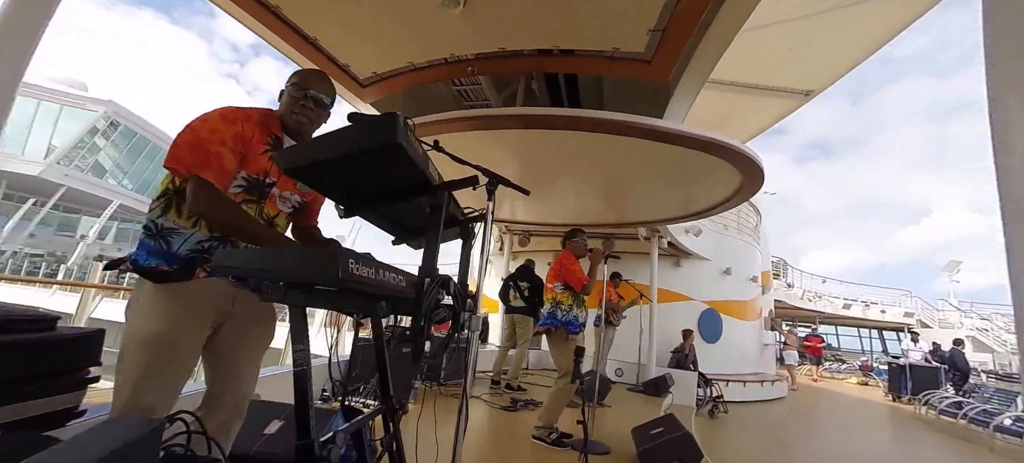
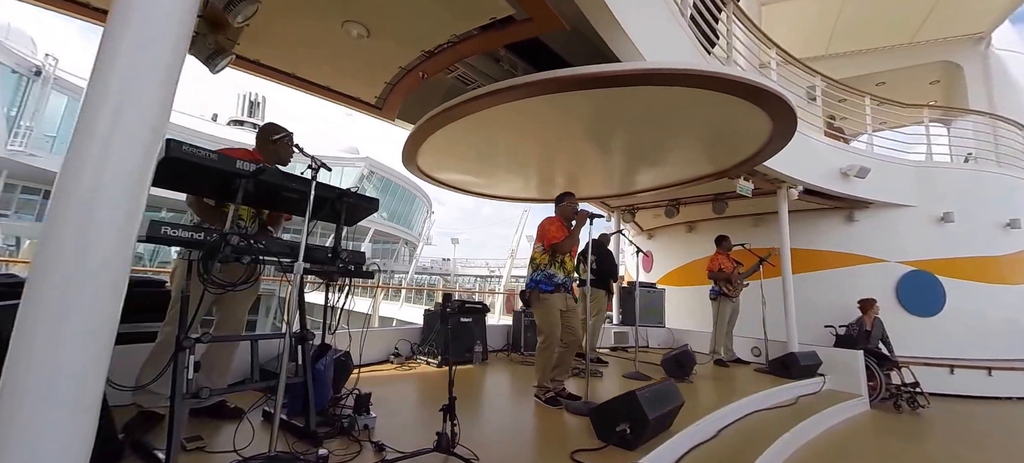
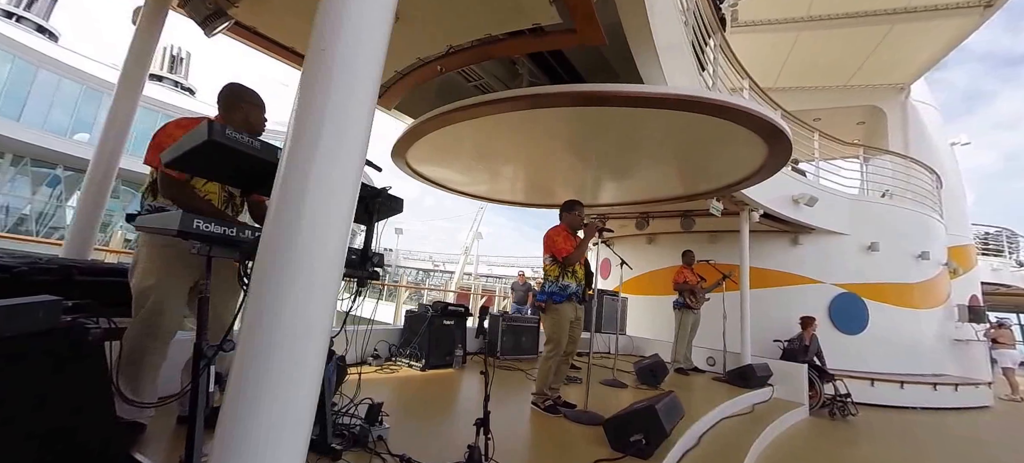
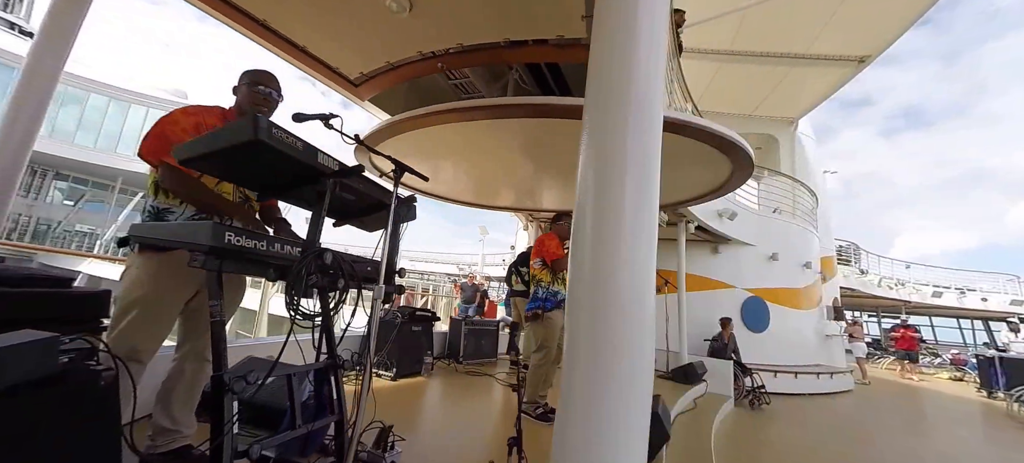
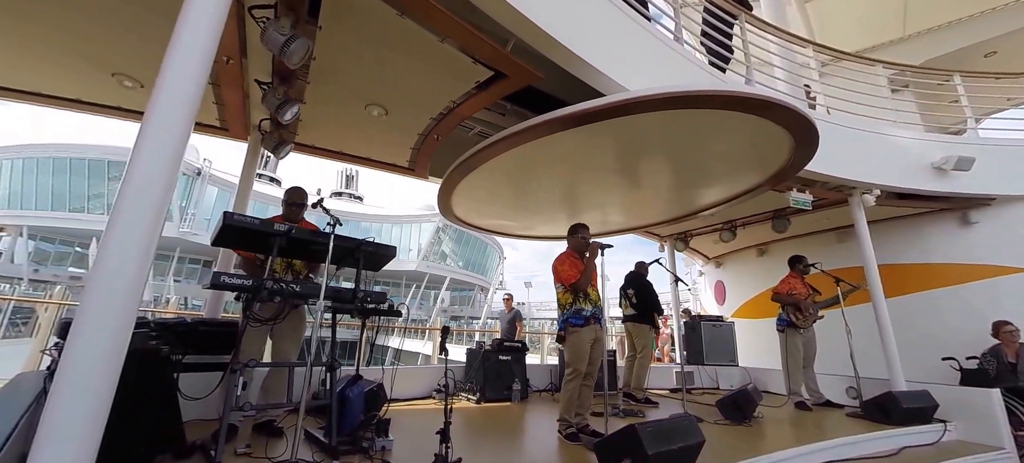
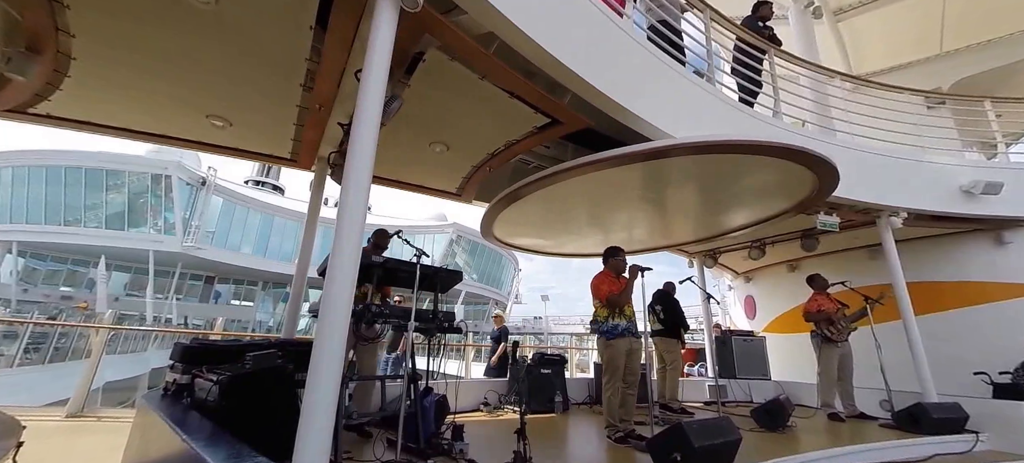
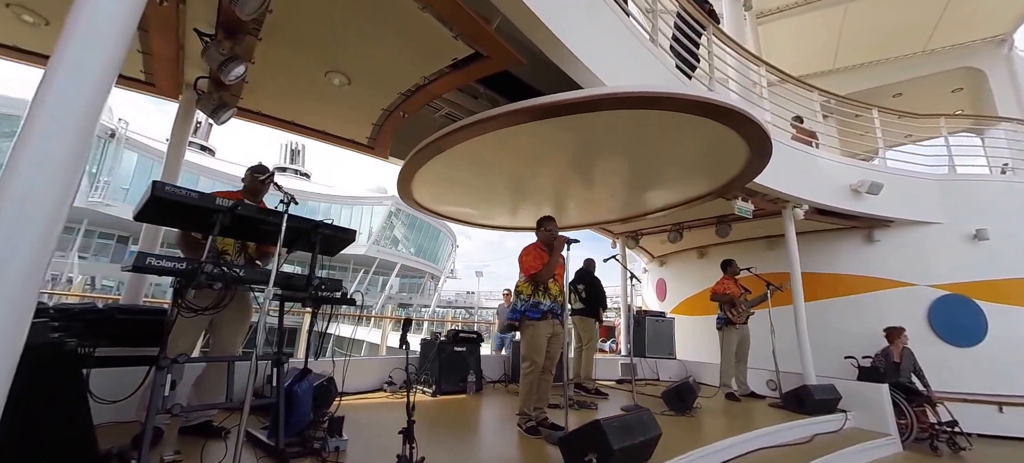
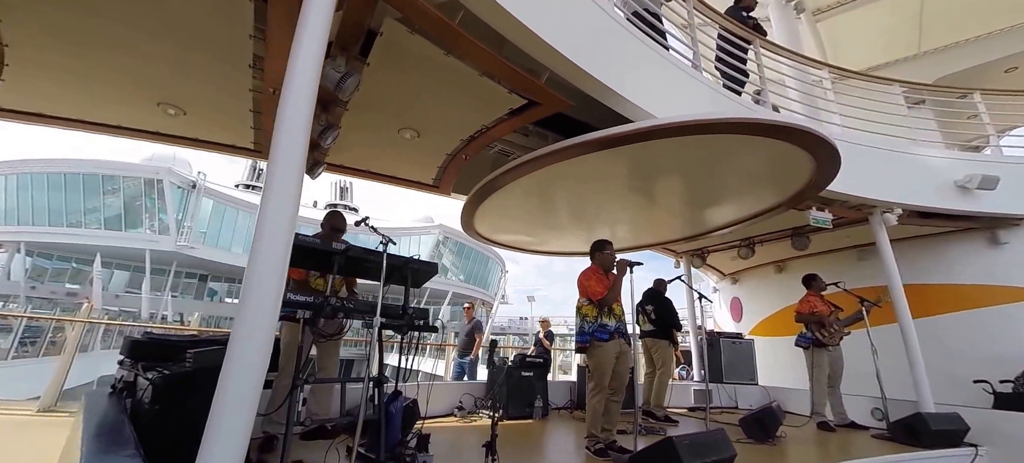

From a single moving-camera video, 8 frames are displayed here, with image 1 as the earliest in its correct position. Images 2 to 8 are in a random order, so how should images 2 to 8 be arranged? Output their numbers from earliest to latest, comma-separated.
4, 3, 2, 7, 5, 8, 6
